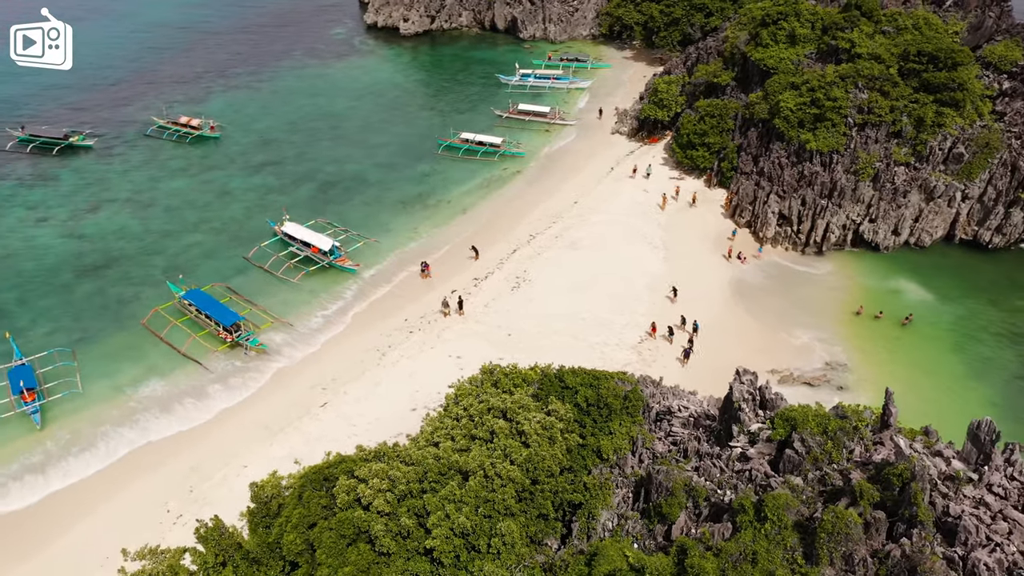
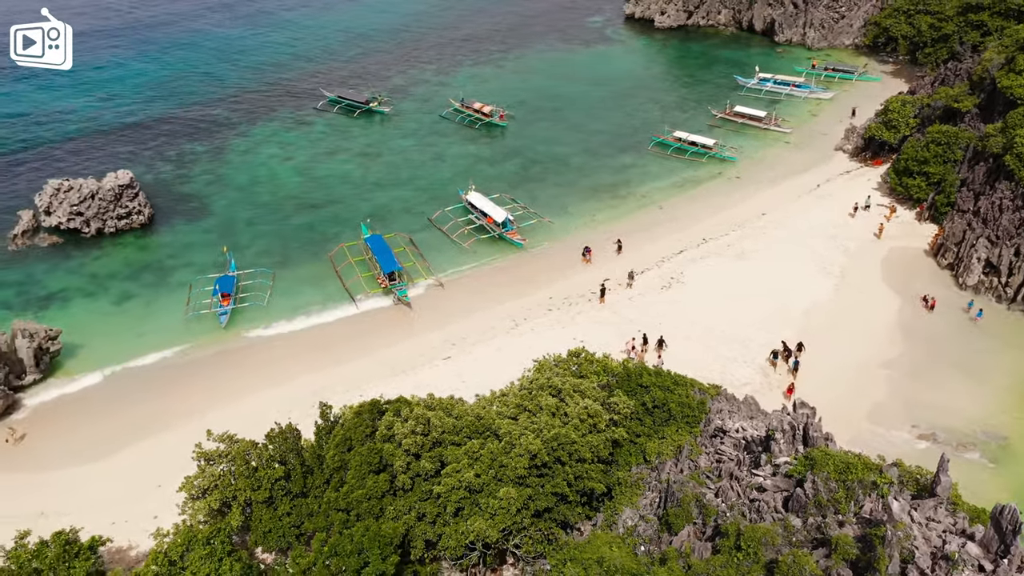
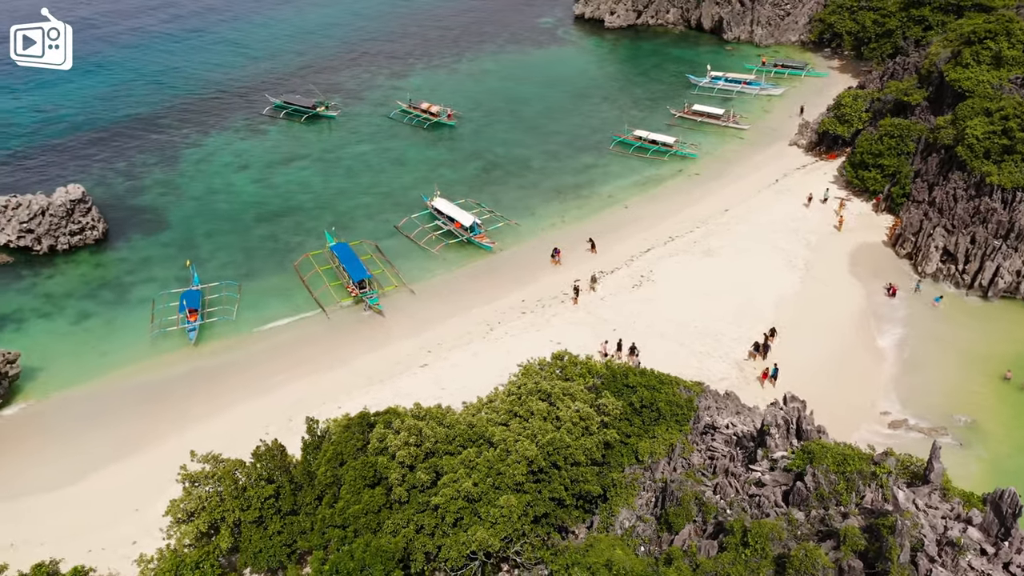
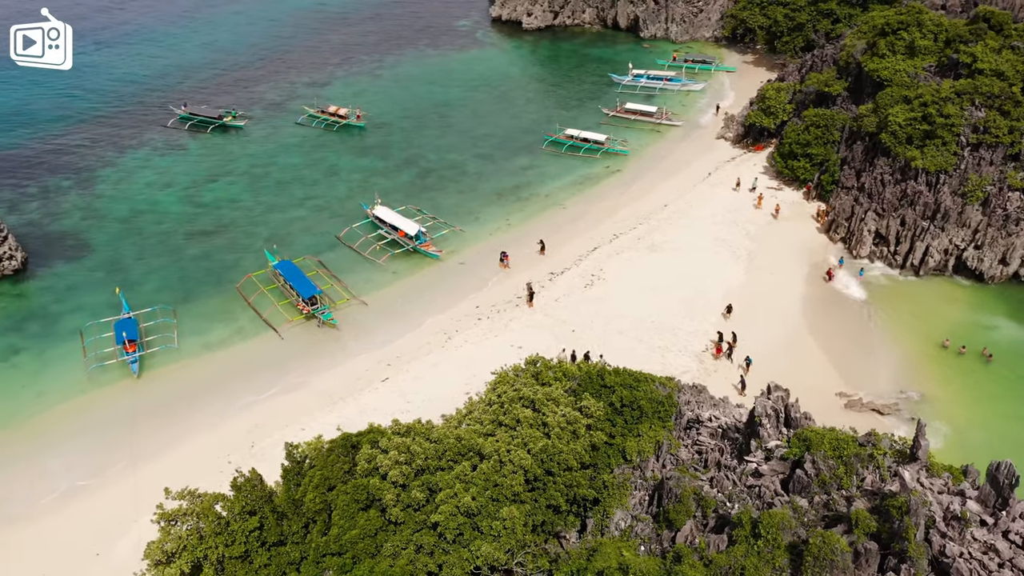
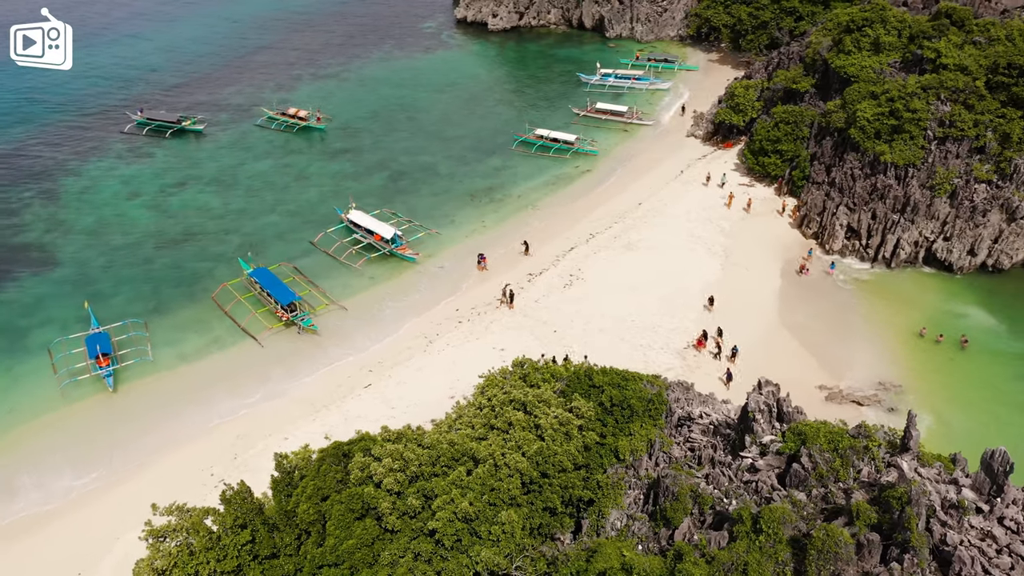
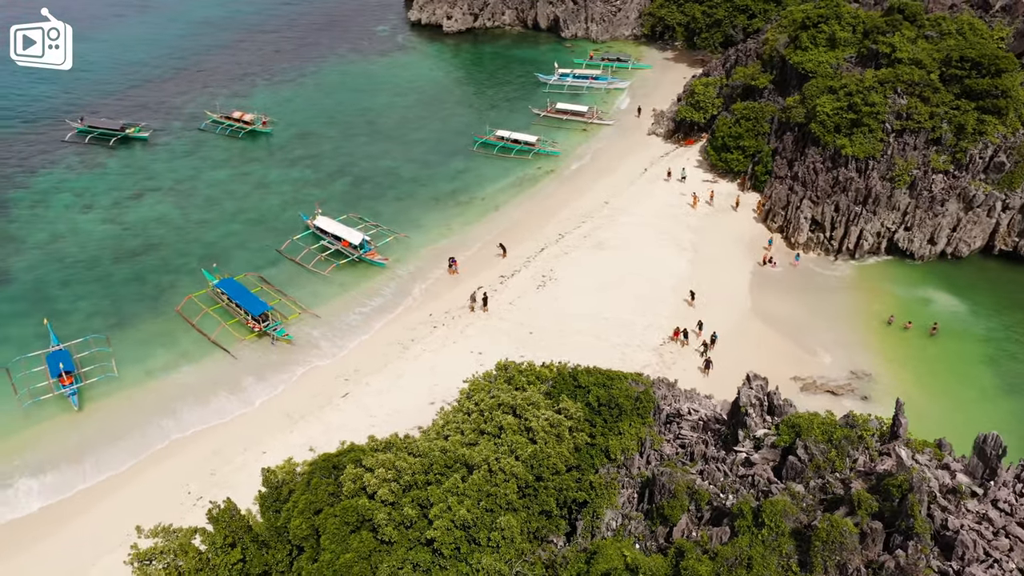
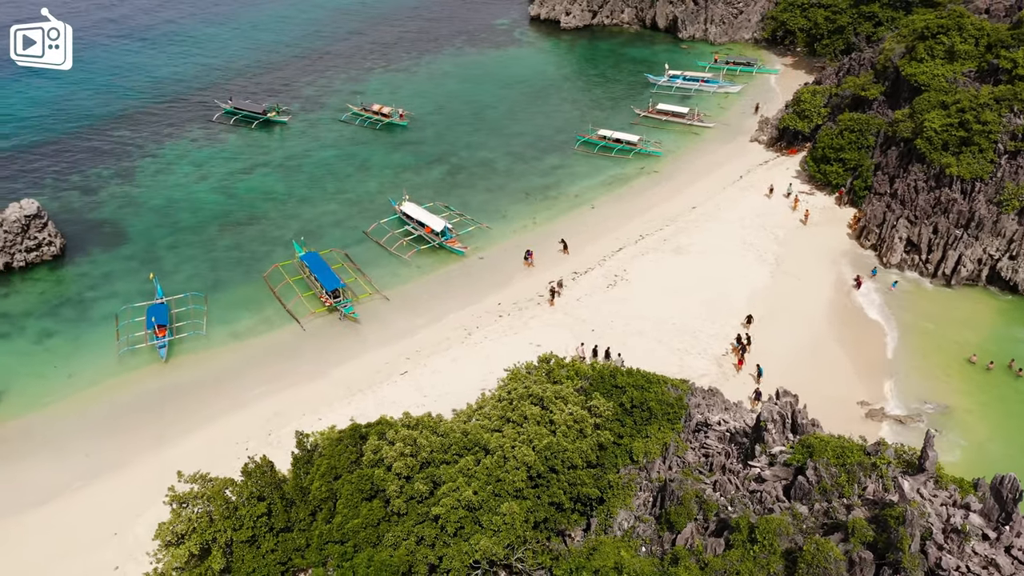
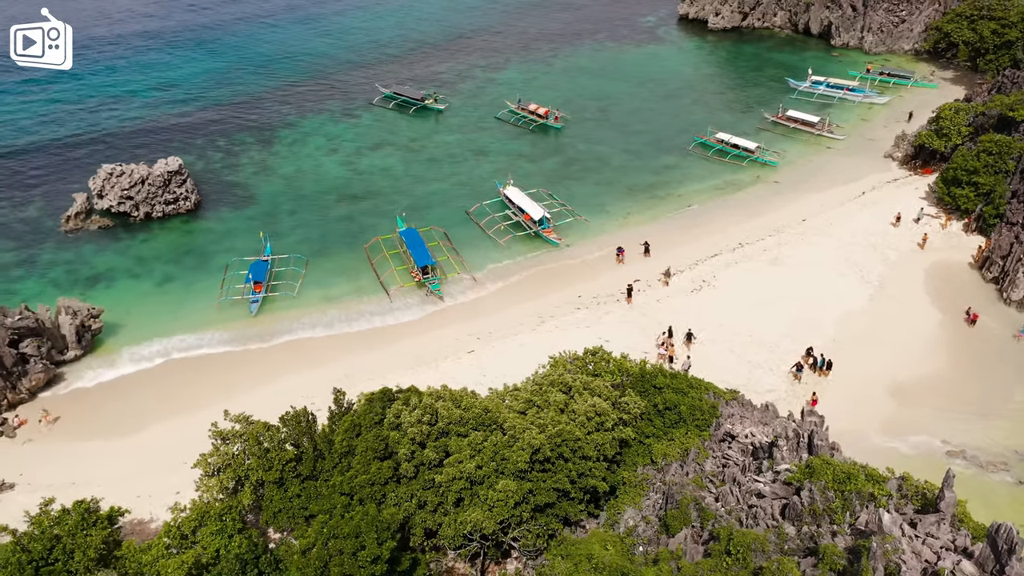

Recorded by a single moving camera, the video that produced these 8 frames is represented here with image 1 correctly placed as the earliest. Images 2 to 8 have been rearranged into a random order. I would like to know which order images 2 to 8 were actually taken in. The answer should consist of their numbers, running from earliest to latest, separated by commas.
6, 5, 4, 7, 3, 2, 8
